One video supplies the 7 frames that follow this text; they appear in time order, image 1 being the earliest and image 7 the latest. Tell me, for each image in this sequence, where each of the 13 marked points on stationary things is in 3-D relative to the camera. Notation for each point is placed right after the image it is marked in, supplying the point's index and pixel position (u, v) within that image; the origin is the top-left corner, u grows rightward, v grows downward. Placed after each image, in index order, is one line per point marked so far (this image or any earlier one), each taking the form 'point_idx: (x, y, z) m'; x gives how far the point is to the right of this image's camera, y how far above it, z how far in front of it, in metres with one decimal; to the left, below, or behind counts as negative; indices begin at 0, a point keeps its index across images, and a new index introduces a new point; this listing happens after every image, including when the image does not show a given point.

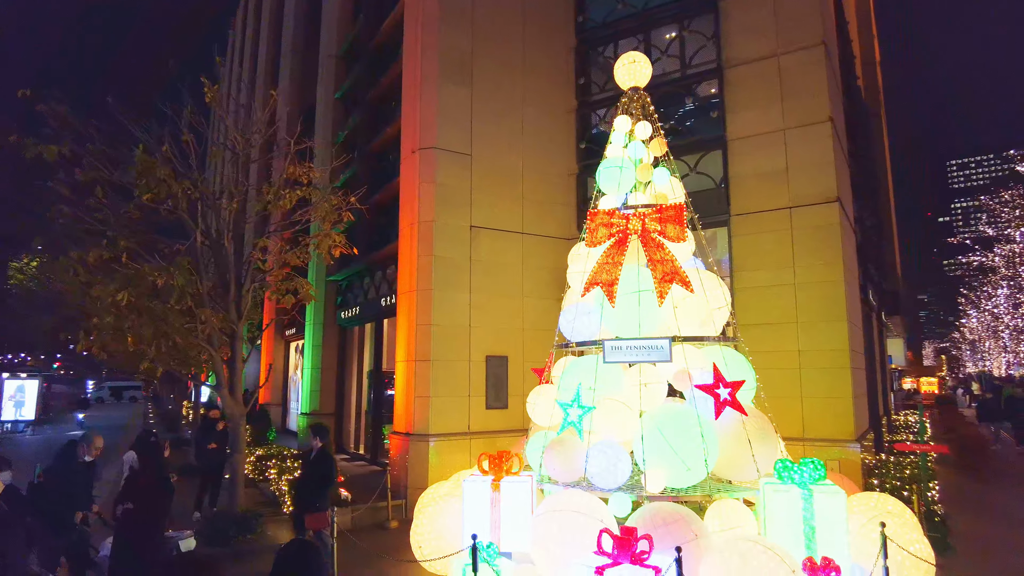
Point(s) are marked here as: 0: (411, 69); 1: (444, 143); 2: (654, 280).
0: (-2.1, +4.6, +12.8) m
1: (-1.4, +2.9, +12.1) m
2: (+1.8, +0.1, +7.7) m
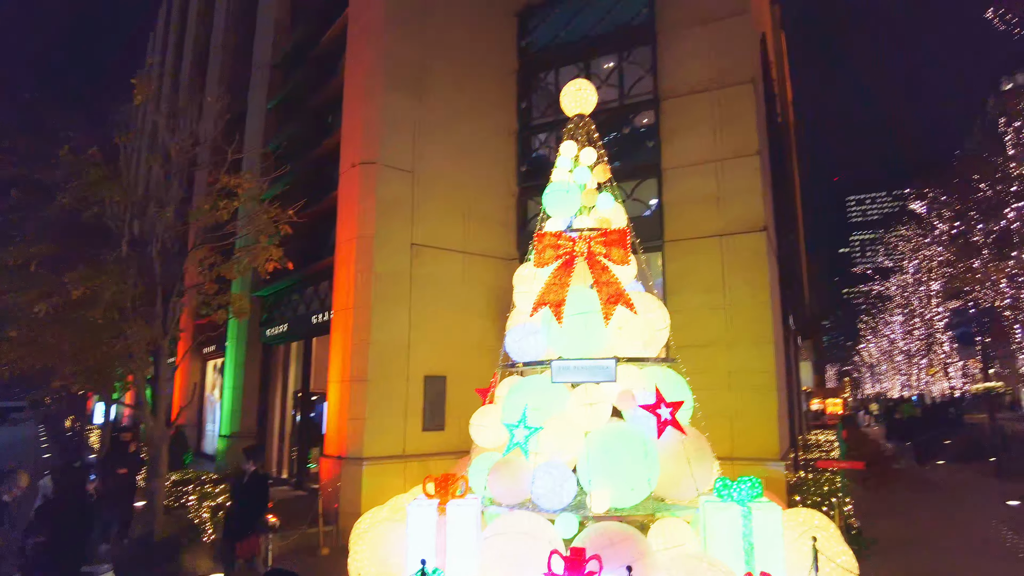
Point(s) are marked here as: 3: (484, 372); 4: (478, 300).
0: (-3.3, +4.3, +12.6) m
1: (-2.5, +2.6, +12.0) m
2: (+1.1, -0.2, +7.9) m
3: (-0.6, -1.8, +12.7) m
4: (-0.7, -0.3, +12.9) m
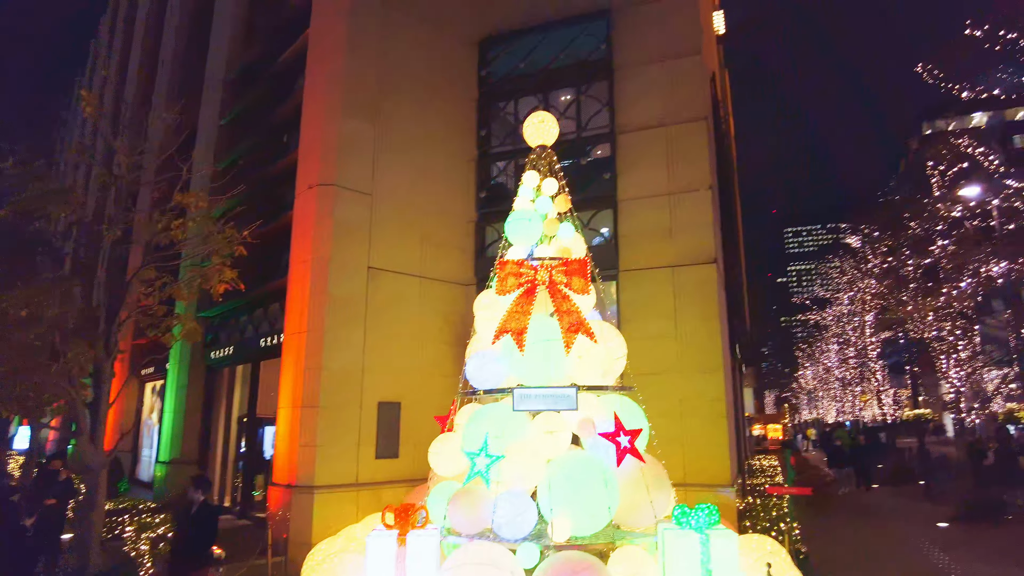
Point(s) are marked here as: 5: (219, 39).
0: (-4.1, +3.8, +12.5) m
1: (-3.3, +2.1, +11.8) m
2: (+0.6, -0.5, +8.0) m
3: (-1.5, -2.3, +12.6) m
4: (-1.6, -0.8, +12.8) m
5: (-9.3, +7.9, +19.0) m
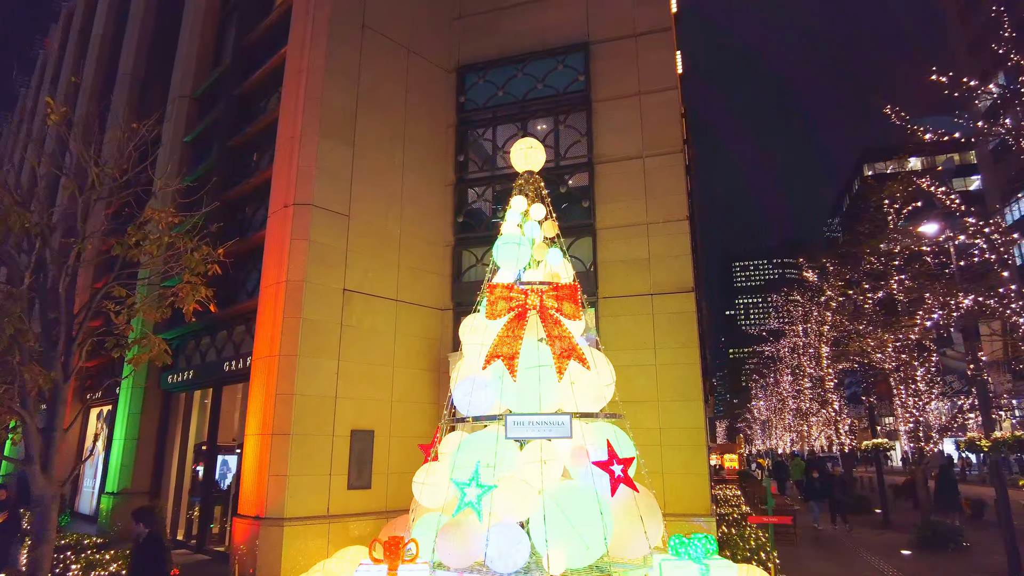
0: (-4.5, +3.3, +12.2) m
1: (-3.7, +1.7, +11.5) m
2: (+0.5, -0.9, +7.8) m
3: (-2.0, -2.8, +12.2) m
4: (-2.1, -1.3, +12.5) m
5: (-10.1, +7.2, +18.5) m
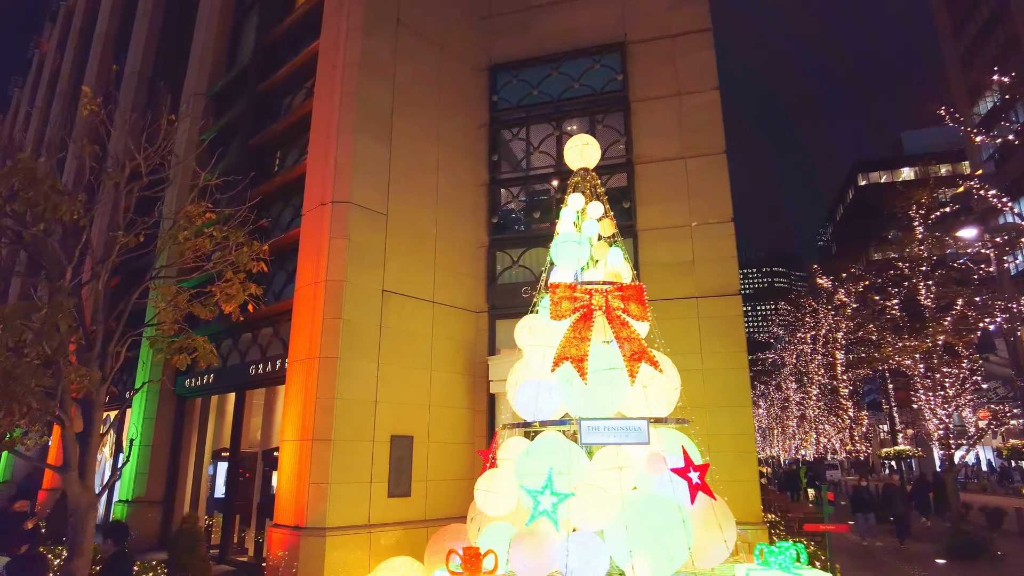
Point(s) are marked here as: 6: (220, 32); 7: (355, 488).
0: (-3.7, +3.3, +11.8) m
1: (-2.8, +1.7, +11.2) m
2: (+1.4, -0.9, +7.6) m
3: (-1.2, -2.8, +11.8) m
4: (-1.3, -1.3, +12.2) m
5: (-9.4, +7.1, +18.2) m
6: (-8.7, +7.7, +18.1) m
7: (-2.6, -3.3, +10.0) m
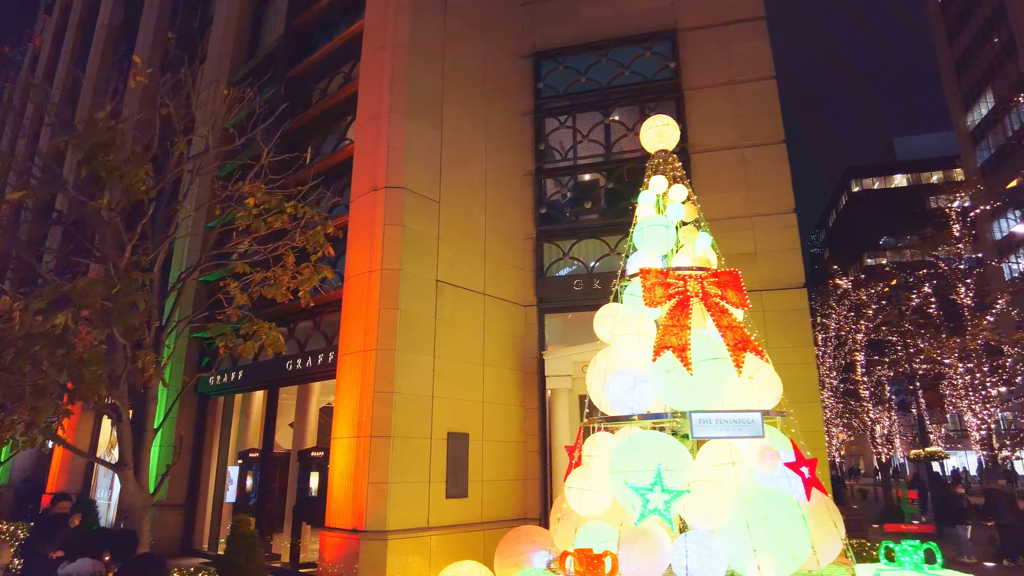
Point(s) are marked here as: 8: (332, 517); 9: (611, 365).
0: (-2.6, +3.5, +11.3) m
1: (-1.8, +1.8, +10.7) m
2: (+2.5, -0.7, +7.1) m
3: (-0.2, -2.7, +11.3) m
4: (-0.3, -1.2, +11.7) m
5: (-8.4, +7.3, +17.5) m
6: (-7.8, +7.8, +17.5) m
7: (-1.5, -3.1, +9.4) m
8: (-2.8, -3.6, +9.4) m
9: (+1.2, -1.0, +7.6) m
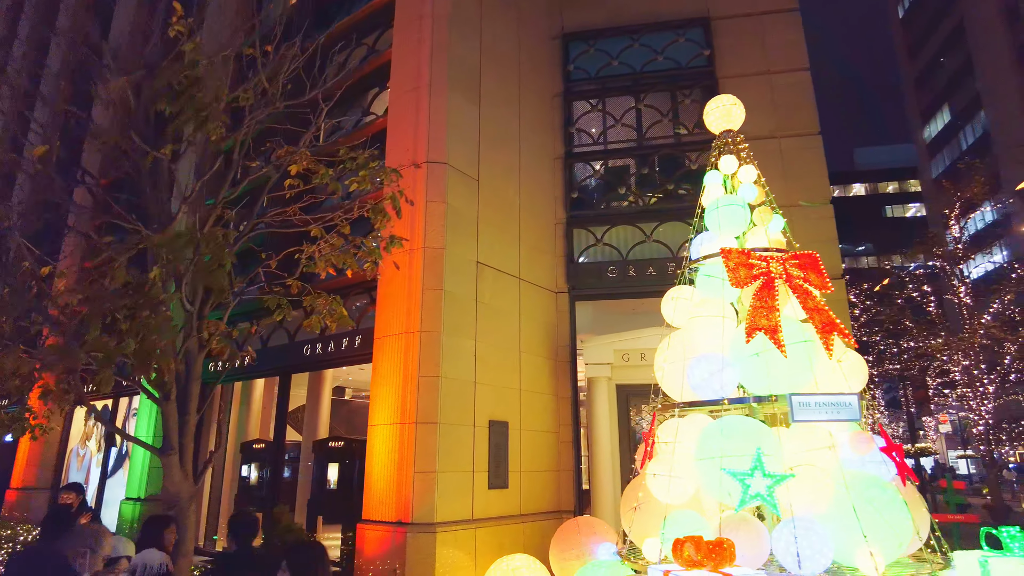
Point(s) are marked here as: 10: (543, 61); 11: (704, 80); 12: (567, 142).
0: (-1.8, +3.8, +10.8) m
1: (-1.0, +2.2, +10.2) m
2: (+3.5, -0.5, +6.9) m
3: (+0.5, -2.4, +10.9) m
4: (+0.3, -0.9, +11.3) m
5: (-8.0, +7.8, +16.6) m
6: (-7.3, +8.3, +16.6) m
7: (-0.8, -2.8, +9.0) m
8: (-2.1, -3.2, +8.8) m
9: (+2.2, -0.7, +7.3) m
10: (+0.6, +5.0, +13.3) m
11: (+4.0, +4.3, +12.7) m
12: (+1.1, +3.2, +13.1) m
